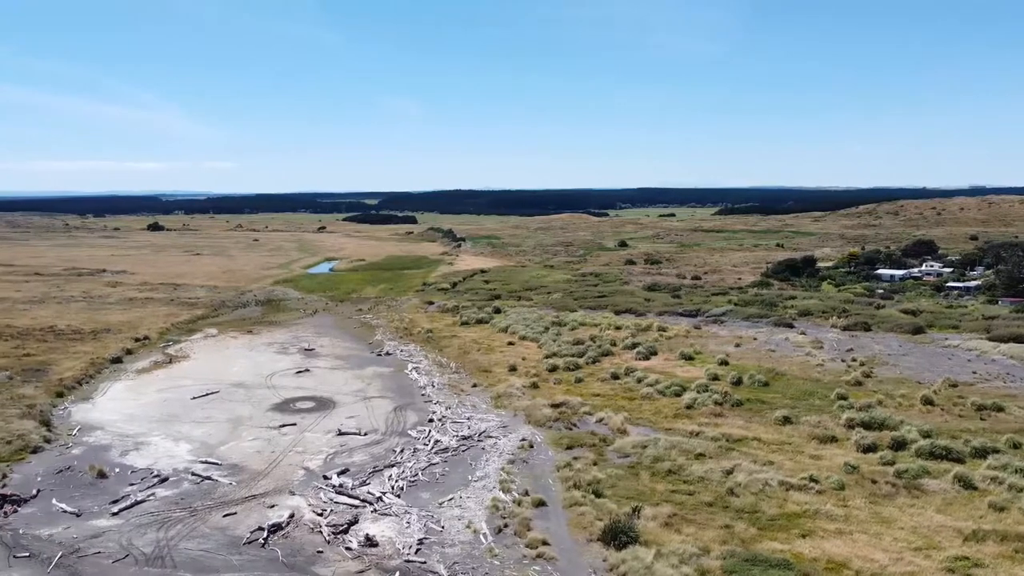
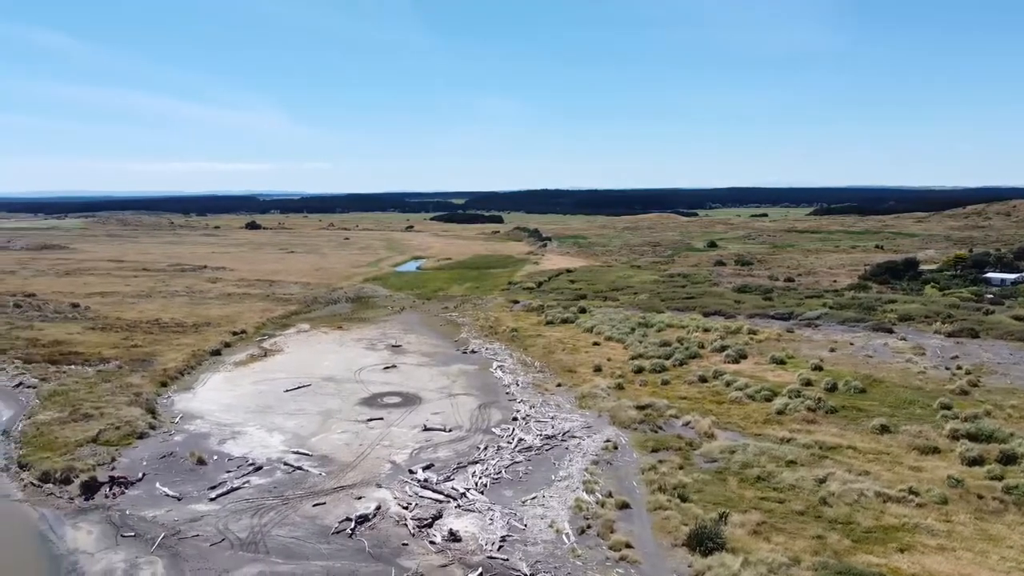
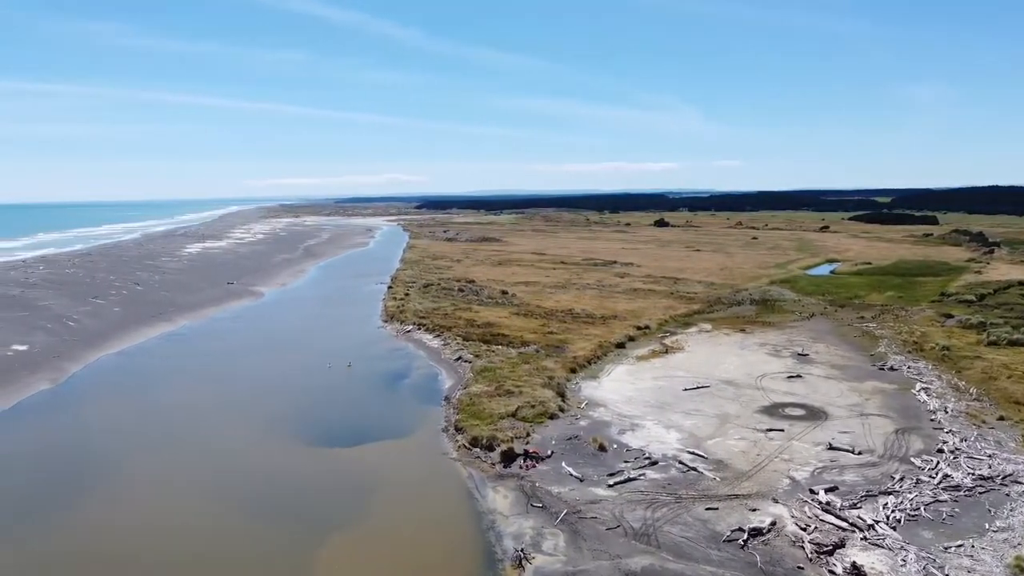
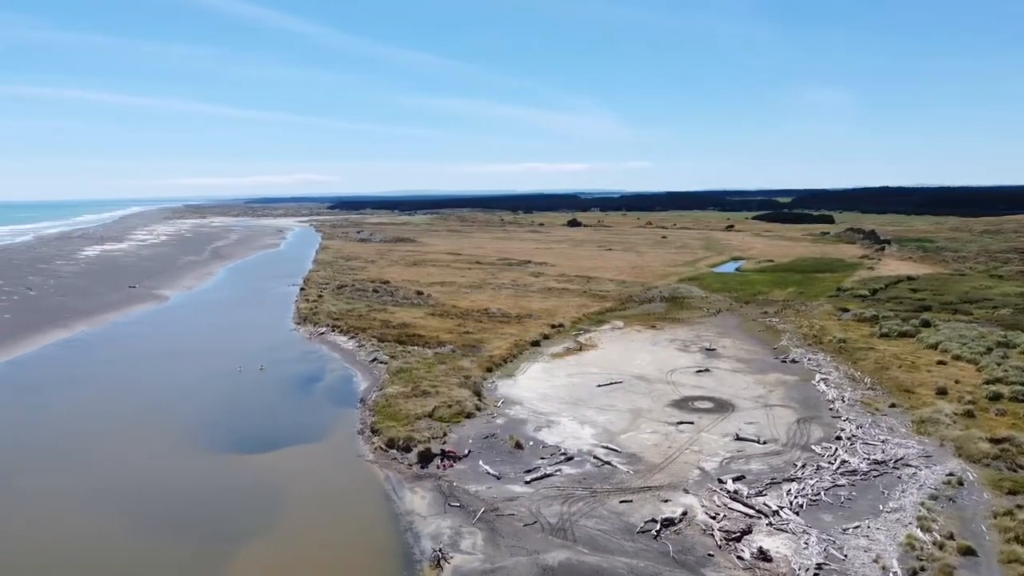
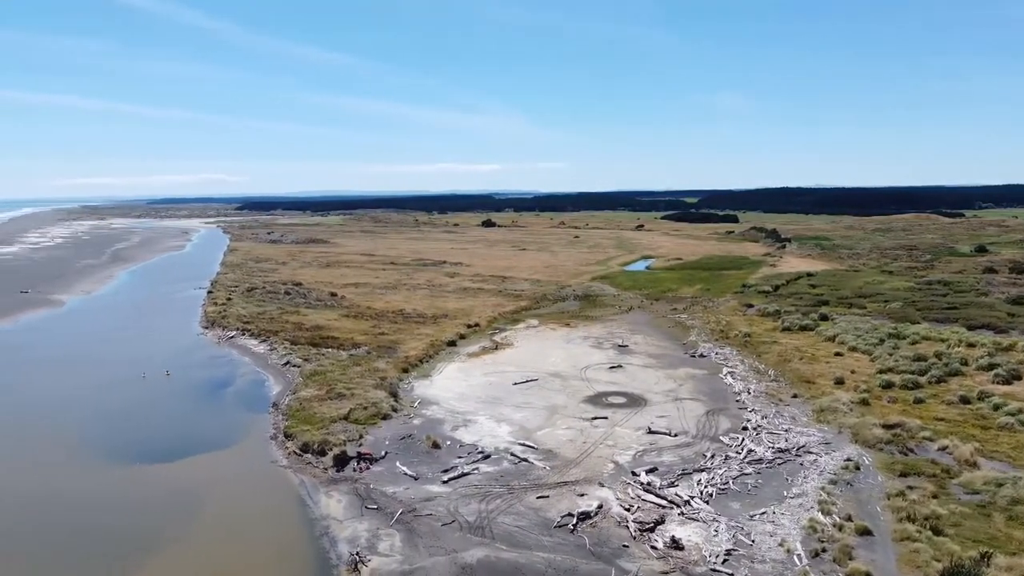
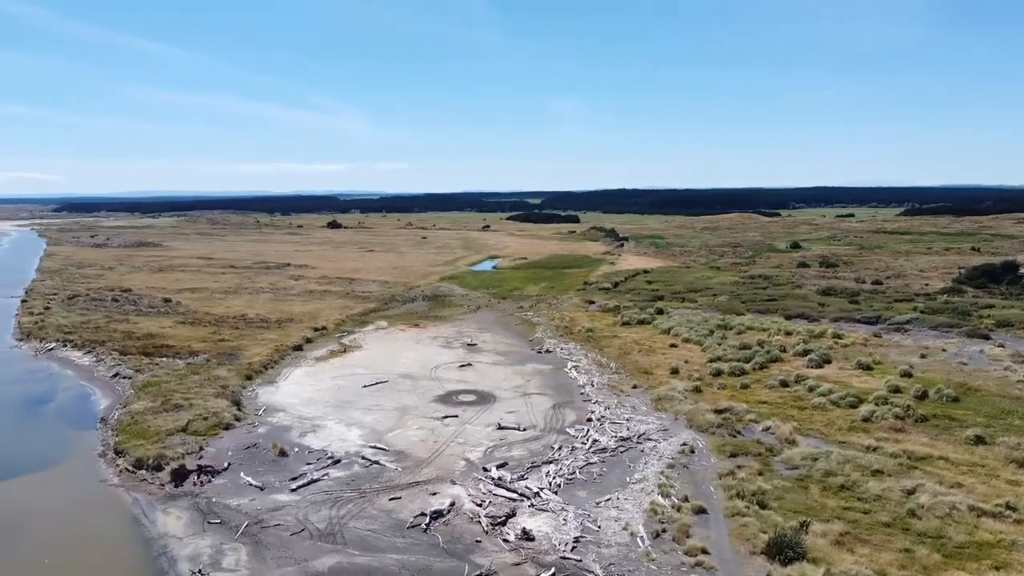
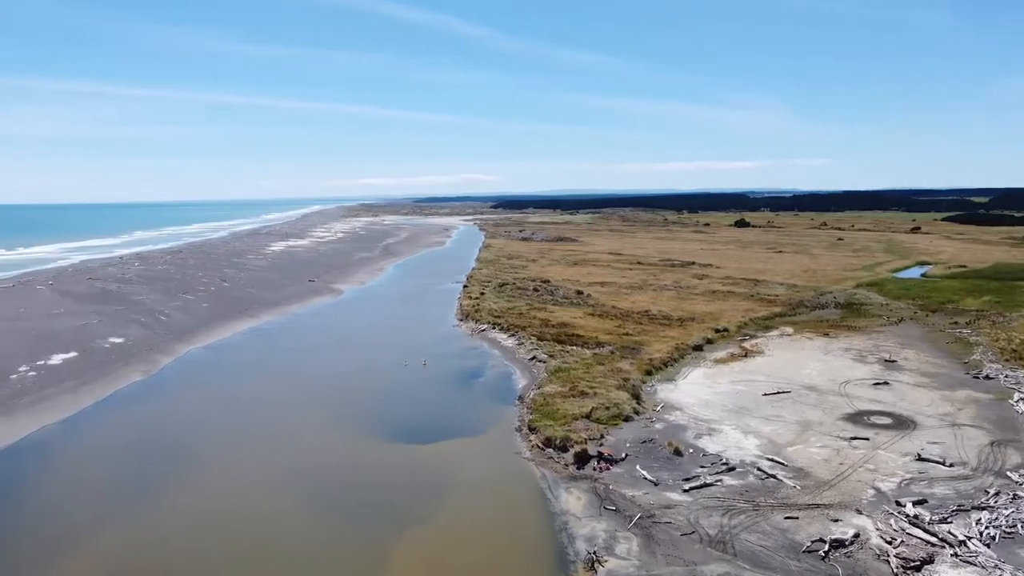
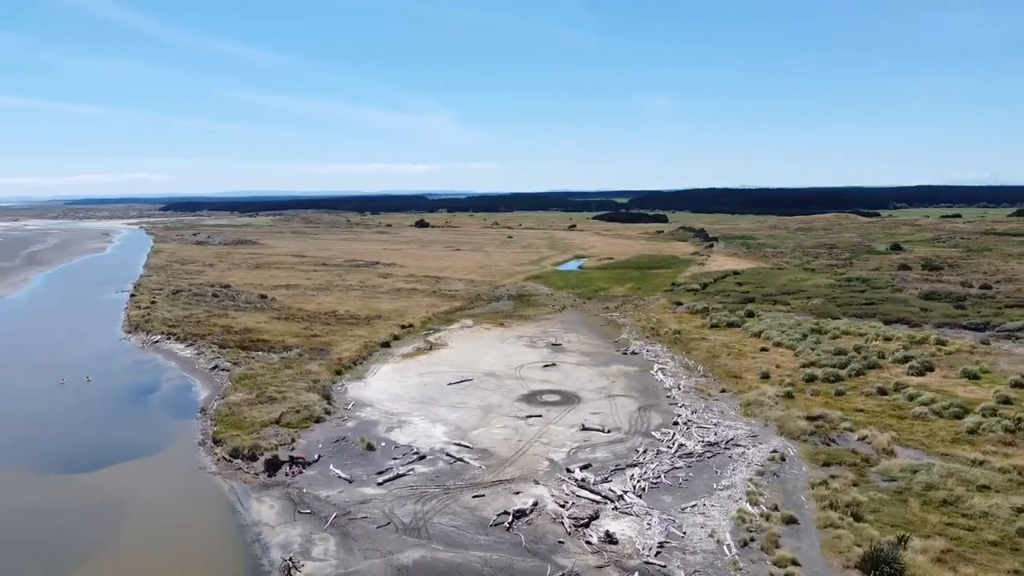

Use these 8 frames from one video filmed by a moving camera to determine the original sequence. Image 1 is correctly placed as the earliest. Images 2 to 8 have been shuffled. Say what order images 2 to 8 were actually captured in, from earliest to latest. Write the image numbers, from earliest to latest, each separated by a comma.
2, 6, 8, 5, 4, 3, 7
